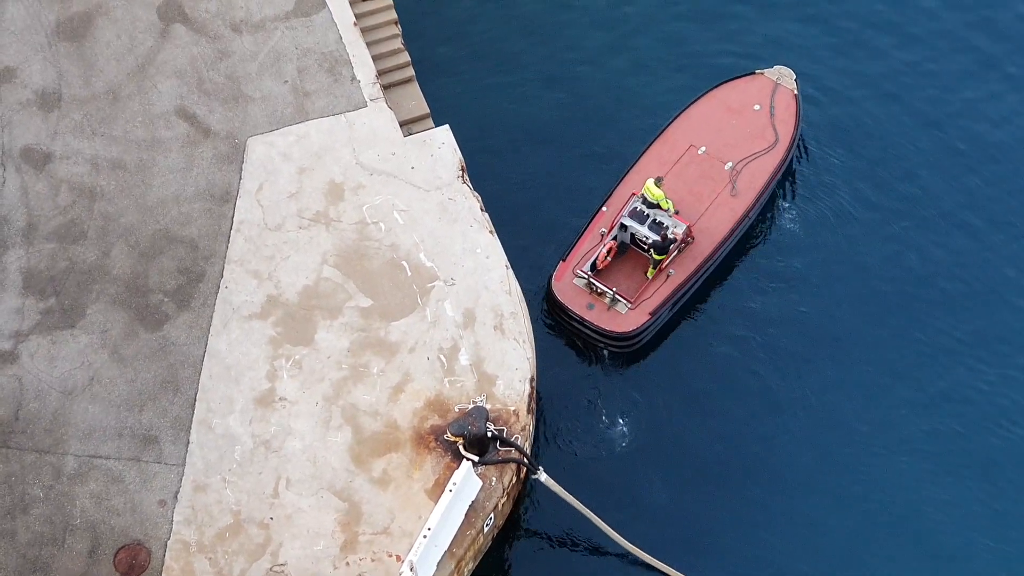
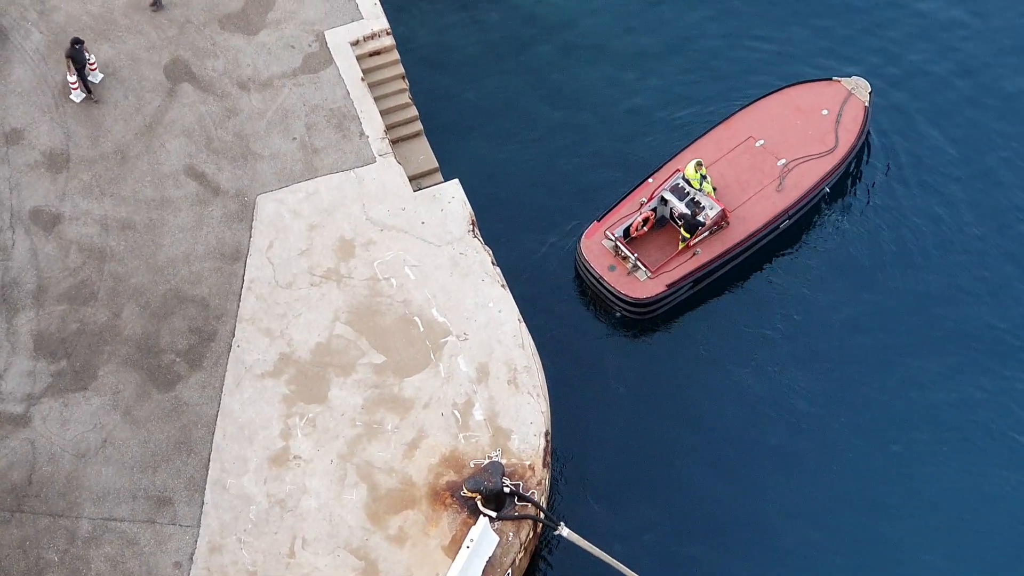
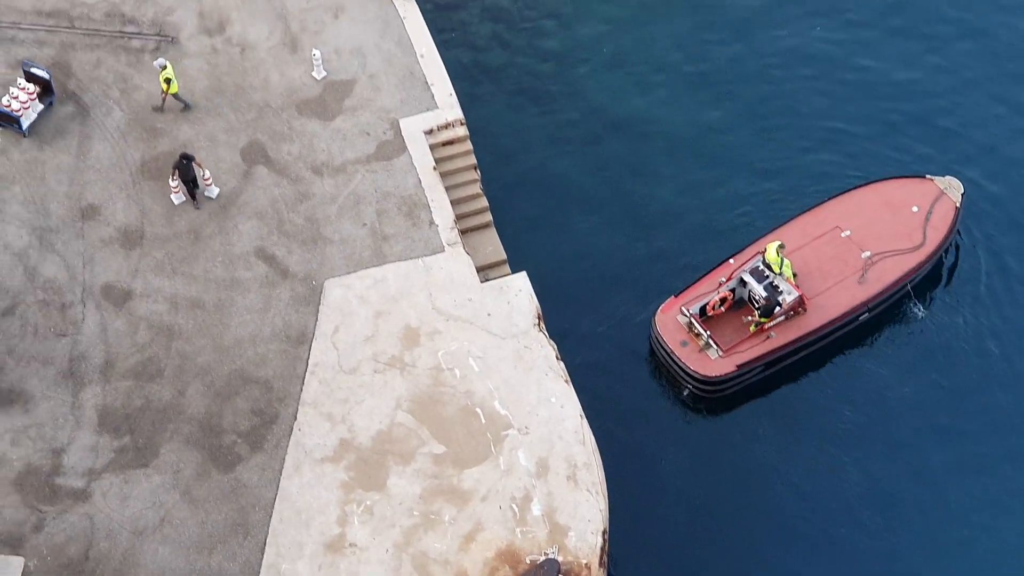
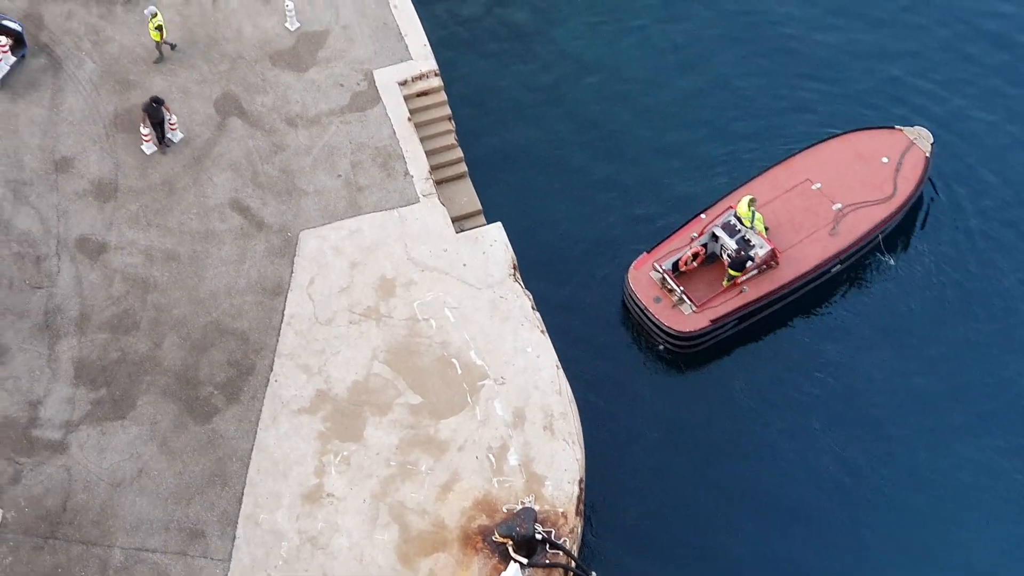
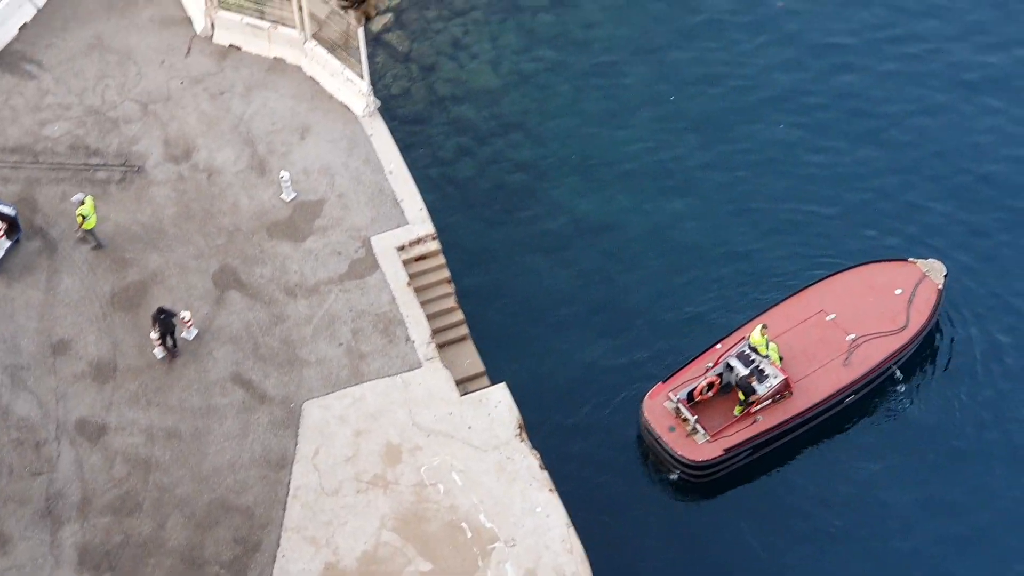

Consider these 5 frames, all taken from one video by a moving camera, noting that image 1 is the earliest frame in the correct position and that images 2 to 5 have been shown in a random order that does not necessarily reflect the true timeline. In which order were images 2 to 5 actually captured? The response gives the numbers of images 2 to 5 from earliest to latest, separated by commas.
2, 4, 3, 5
